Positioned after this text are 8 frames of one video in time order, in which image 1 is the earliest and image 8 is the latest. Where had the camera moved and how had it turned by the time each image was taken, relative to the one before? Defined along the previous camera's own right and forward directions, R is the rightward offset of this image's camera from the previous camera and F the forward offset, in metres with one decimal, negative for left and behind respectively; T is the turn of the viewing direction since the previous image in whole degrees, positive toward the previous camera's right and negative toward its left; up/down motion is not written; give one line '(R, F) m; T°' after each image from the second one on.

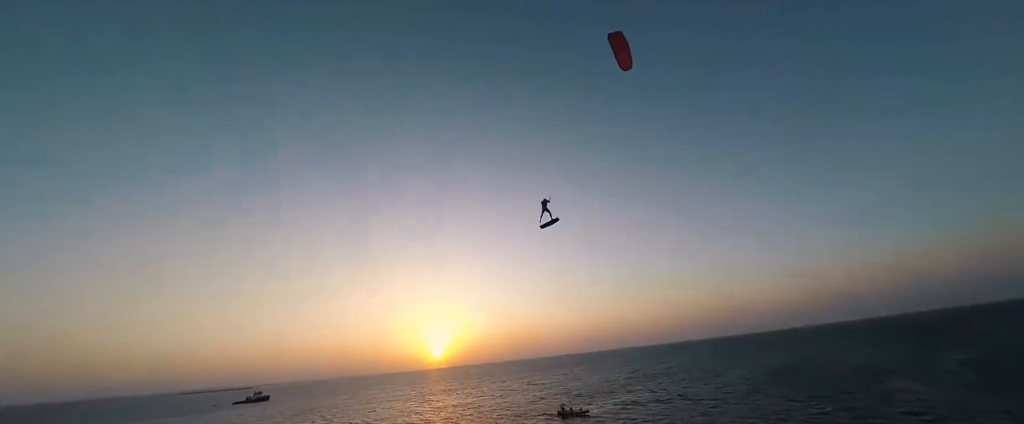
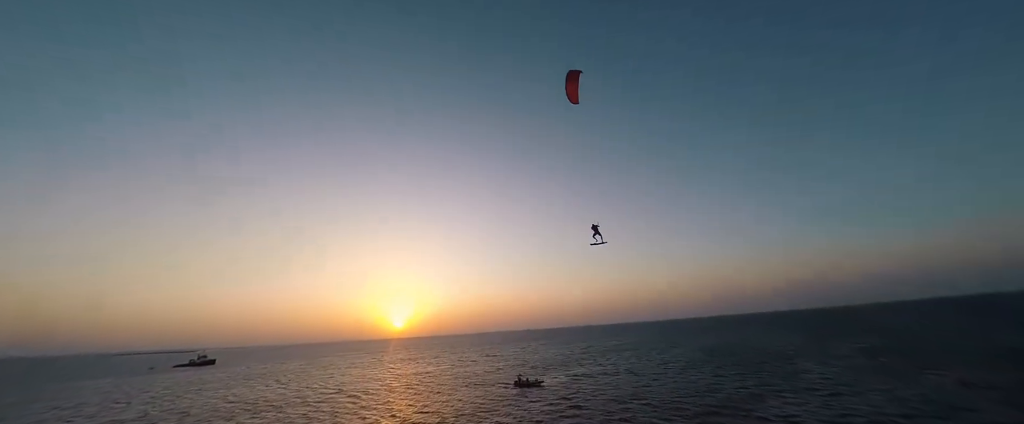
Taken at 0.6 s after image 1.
(-0.1, -0.5) m; +5°
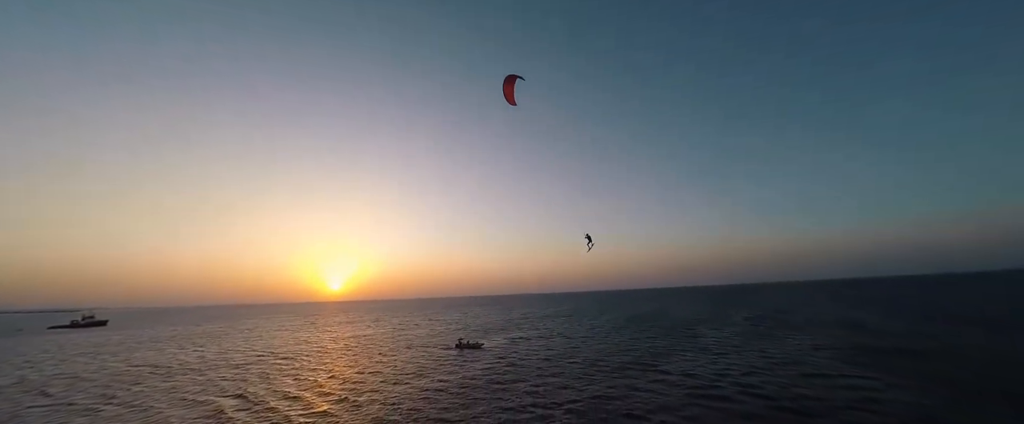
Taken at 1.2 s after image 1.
(-0.2, -0.5) m; +9°
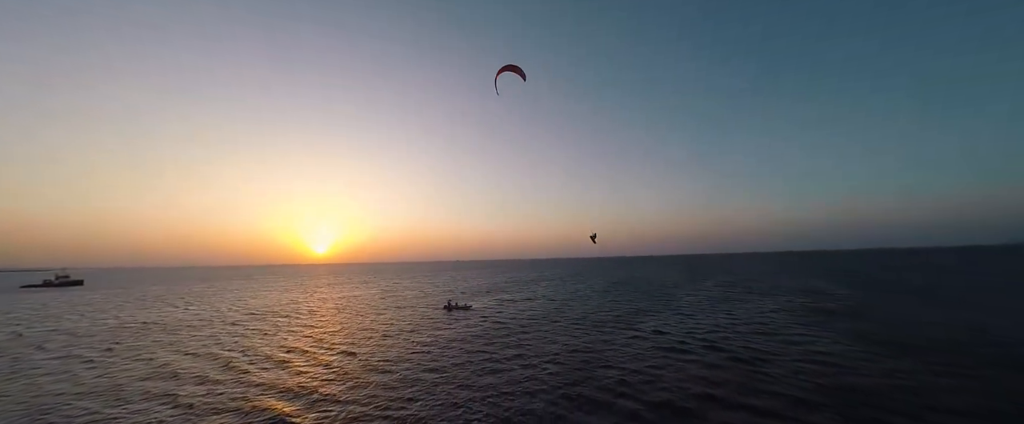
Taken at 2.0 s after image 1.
(-0.1, -0.5) m; +2°
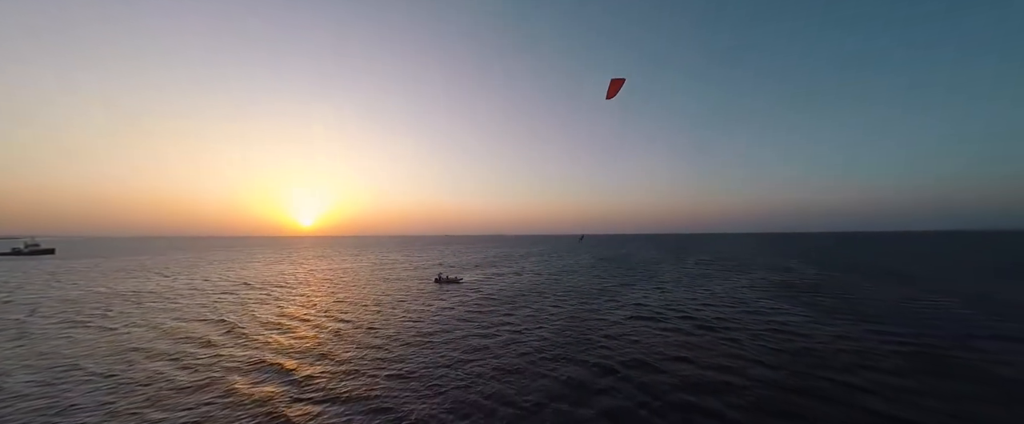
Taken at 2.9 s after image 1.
(-0.1, -0.4) m; +2°
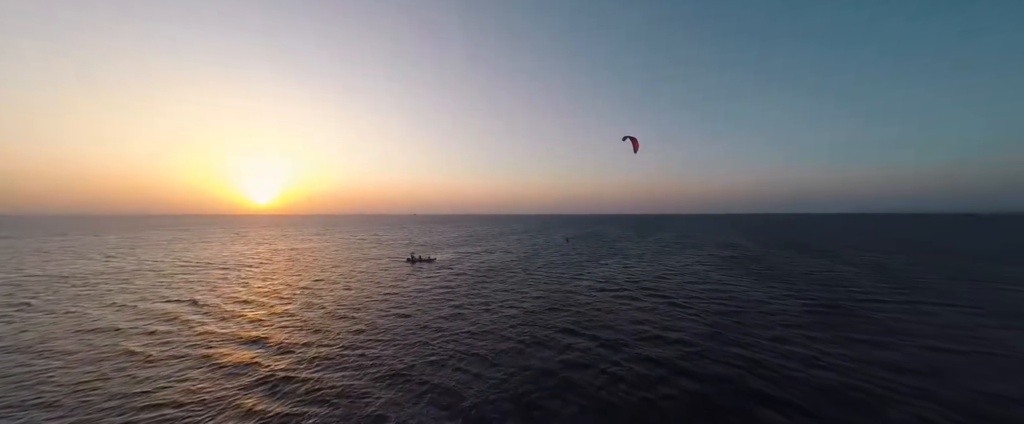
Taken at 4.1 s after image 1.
(-0.2, -0.5) m; +5°
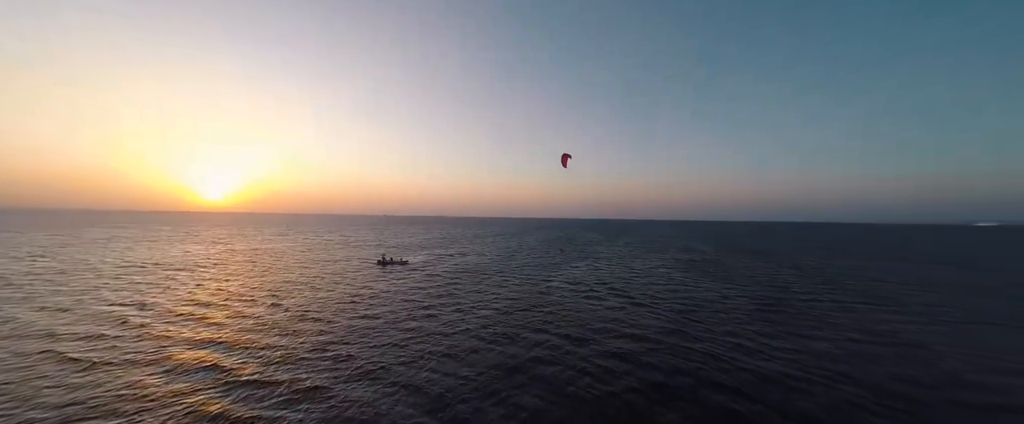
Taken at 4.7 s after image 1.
(-0.1, -0.3) m; +5°
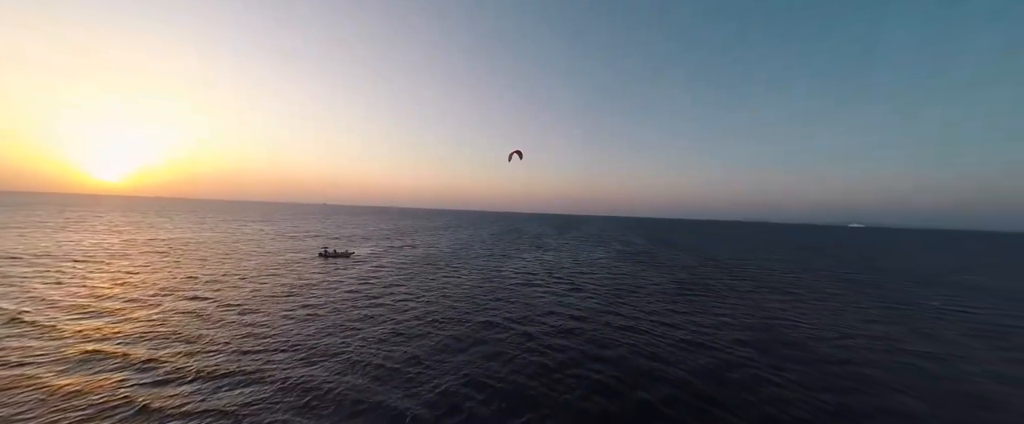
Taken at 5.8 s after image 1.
(-0.3, -0.5) m; +9°
